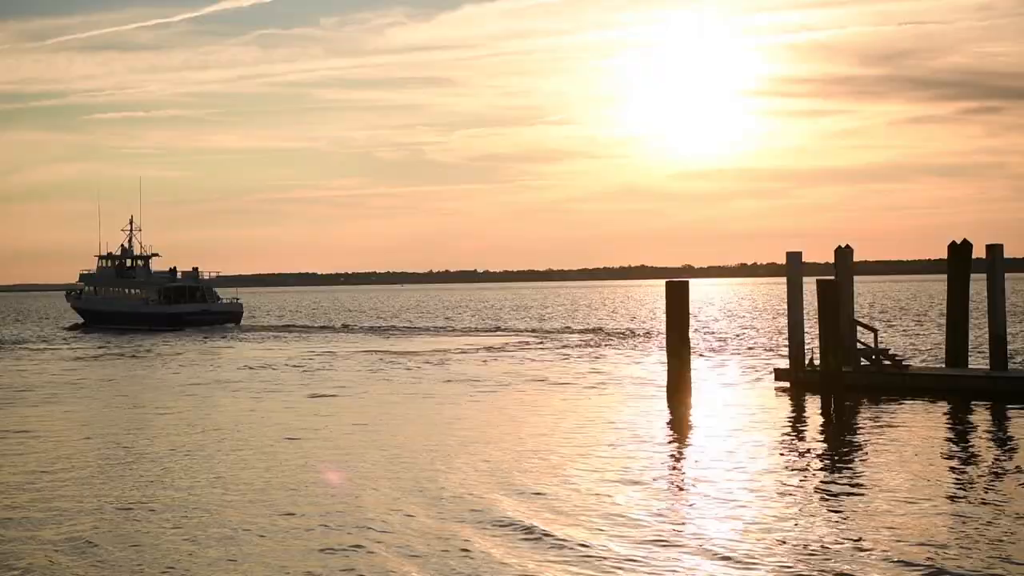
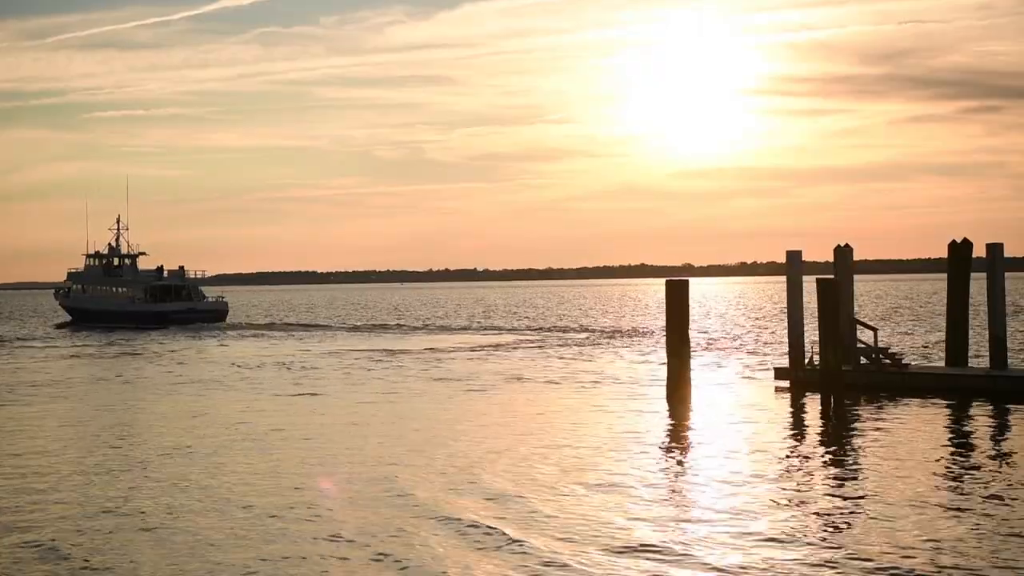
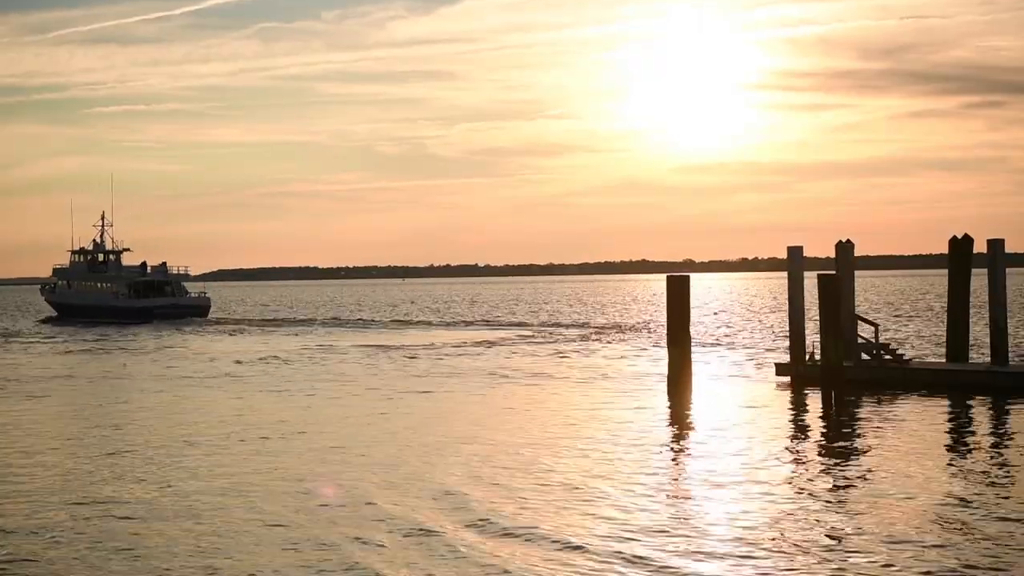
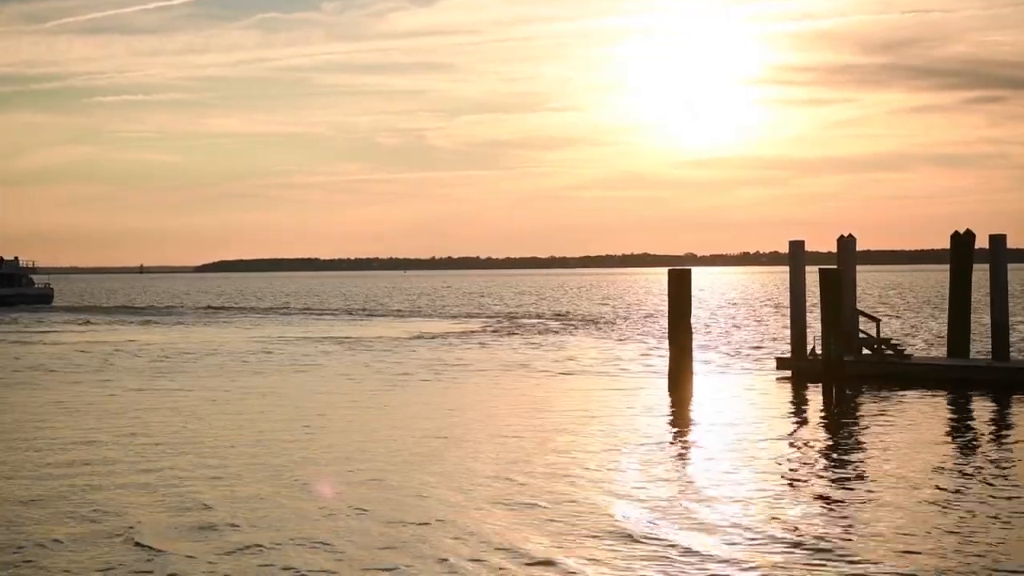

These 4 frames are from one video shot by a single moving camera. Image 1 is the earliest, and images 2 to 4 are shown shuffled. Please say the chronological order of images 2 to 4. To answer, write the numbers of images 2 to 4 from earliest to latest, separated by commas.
2, 3, 4
